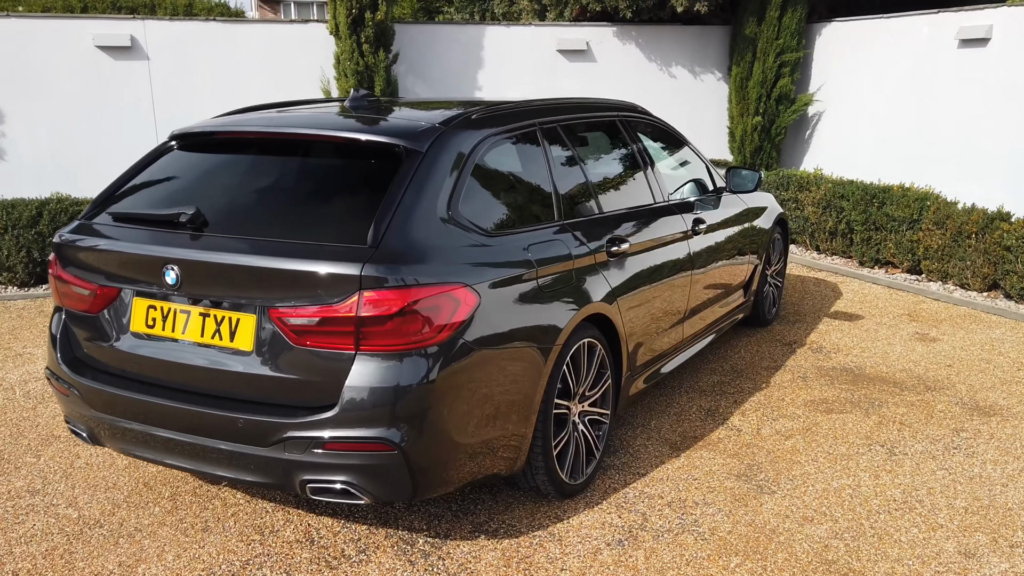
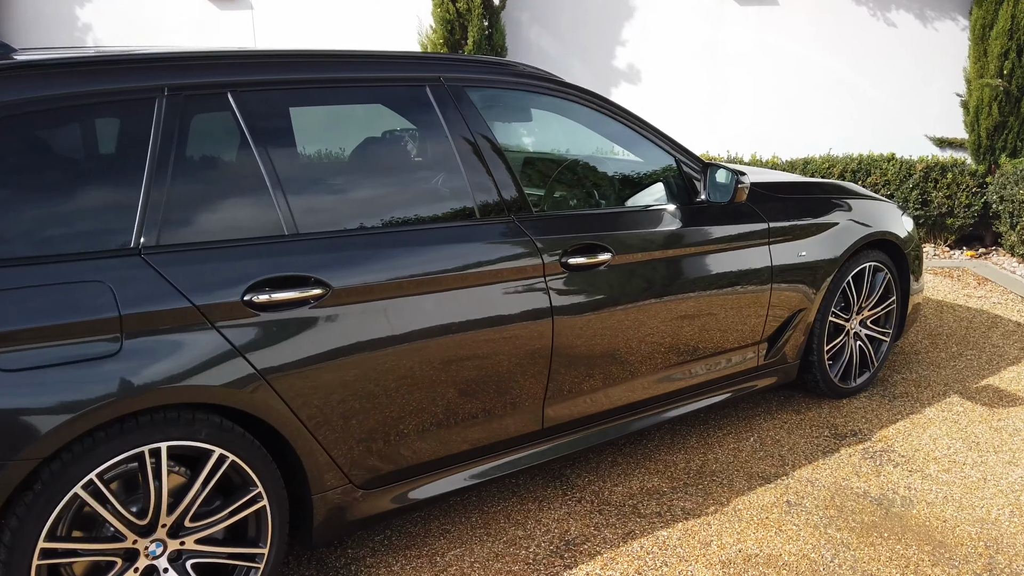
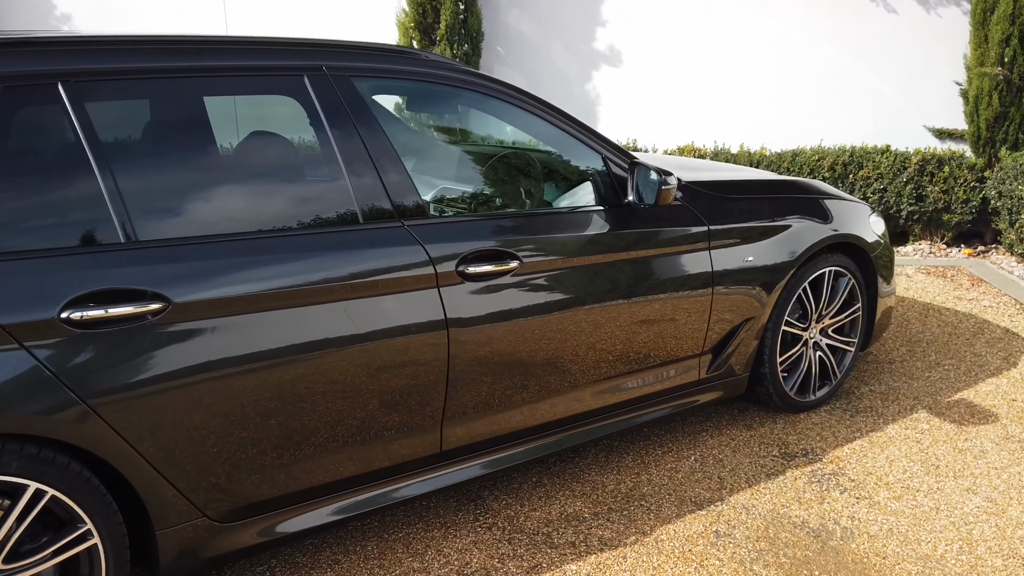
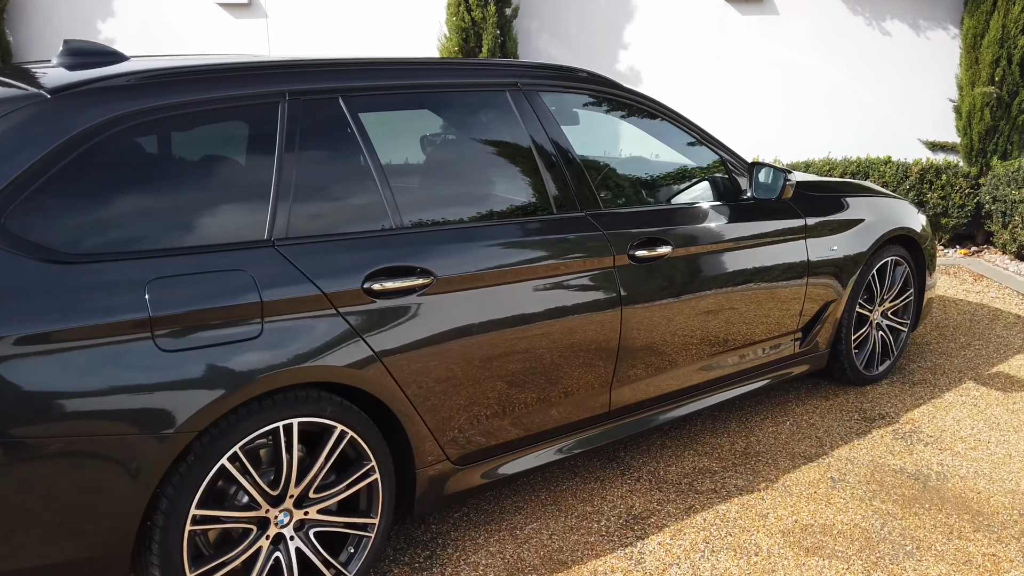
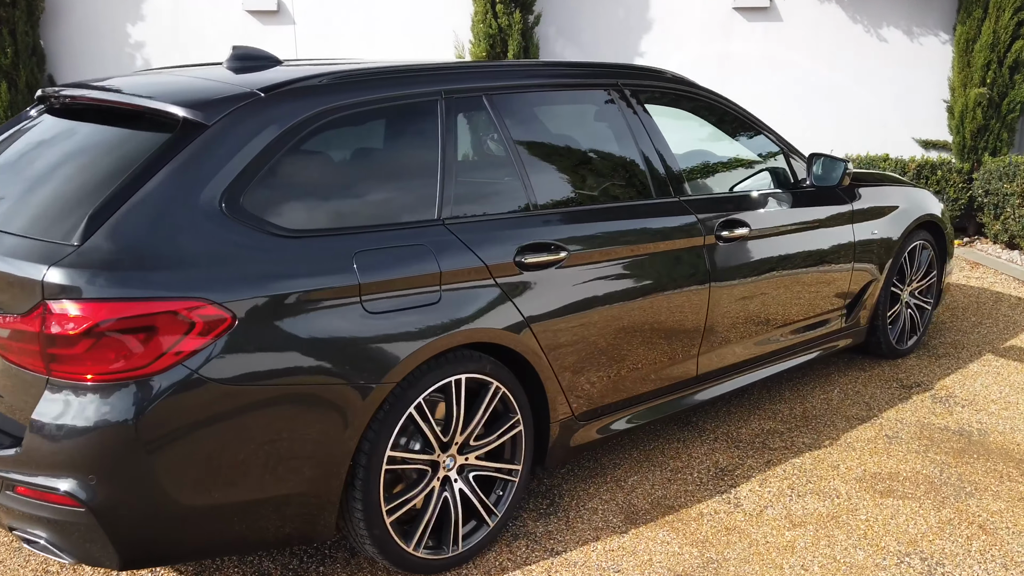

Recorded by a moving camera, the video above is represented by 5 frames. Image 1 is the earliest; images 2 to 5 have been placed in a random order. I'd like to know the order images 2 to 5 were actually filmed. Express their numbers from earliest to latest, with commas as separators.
5, 4, 2, 3
